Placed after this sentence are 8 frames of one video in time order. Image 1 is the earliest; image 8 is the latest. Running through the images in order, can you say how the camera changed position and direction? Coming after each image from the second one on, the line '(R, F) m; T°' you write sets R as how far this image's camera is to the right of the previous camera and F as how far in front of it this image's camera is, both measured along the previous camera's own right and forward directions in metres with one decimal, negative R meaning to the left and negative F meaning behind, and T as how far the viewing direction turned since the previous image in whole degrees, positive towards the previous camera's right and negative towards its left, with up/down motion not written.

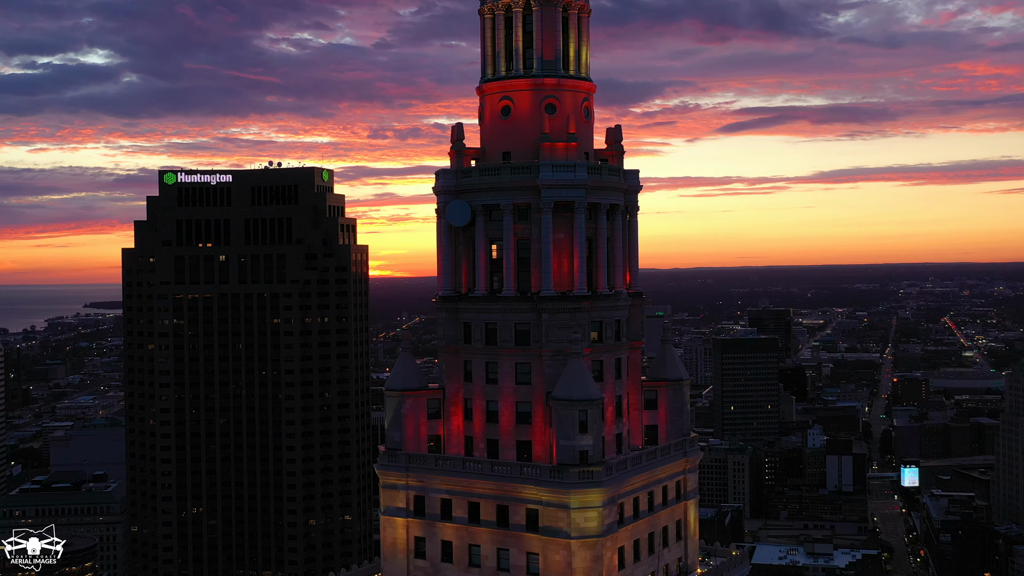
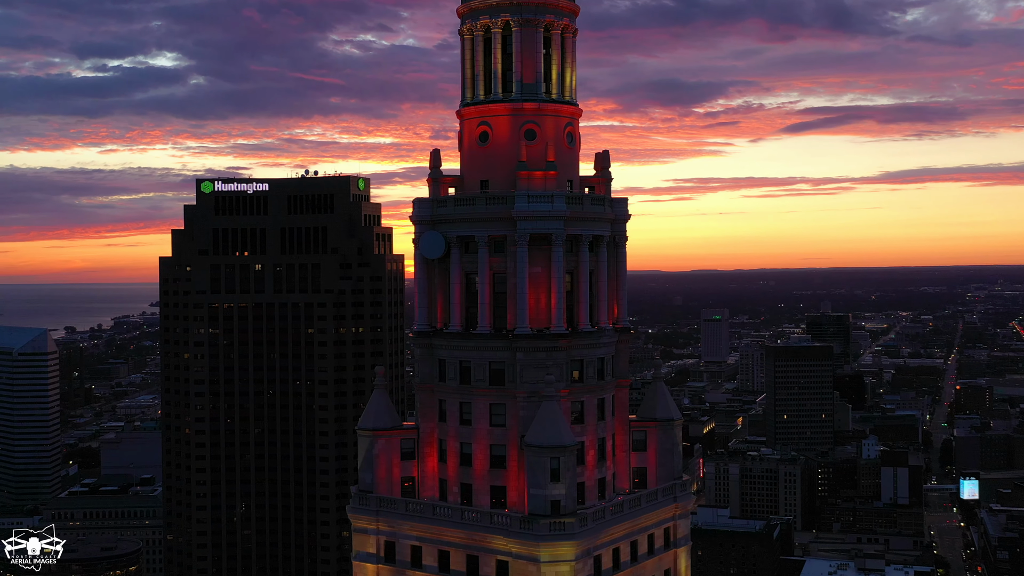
(+2.1, +1.6) m; -3°
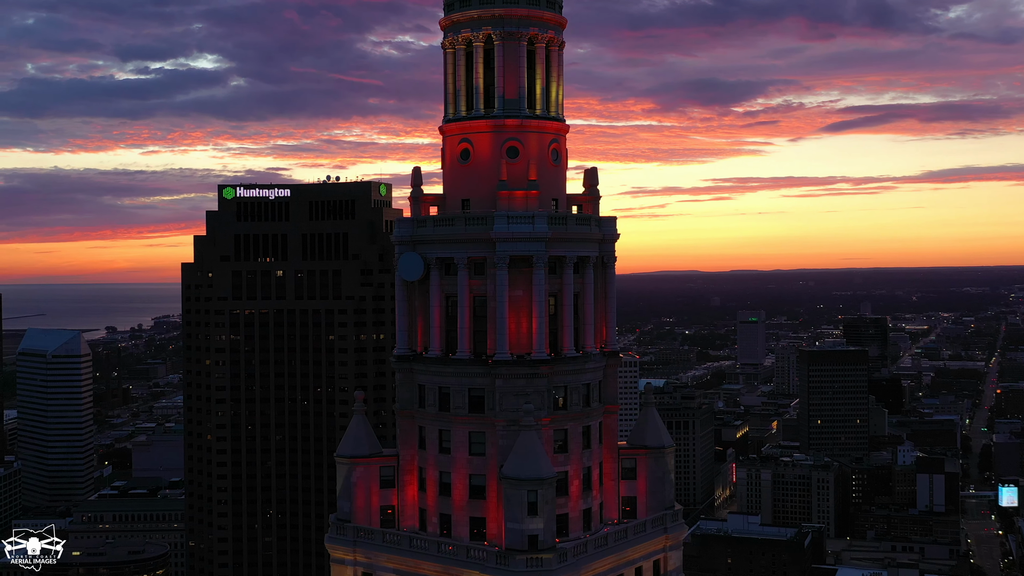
(+1.3, +1.0) m; -2°
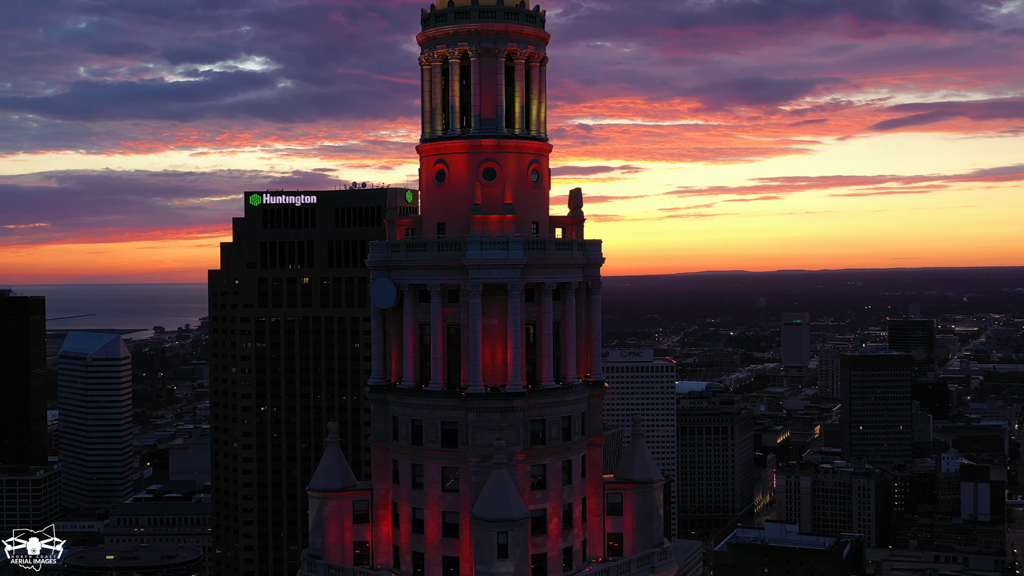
(+1.6, +1.3) m; -2°
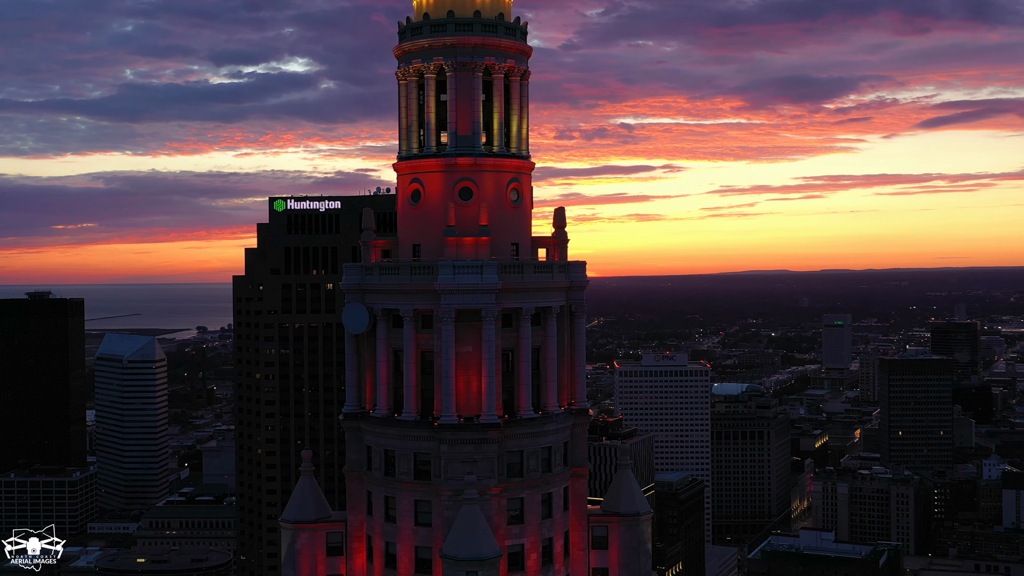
(+1.4, +1.2) m; -2°
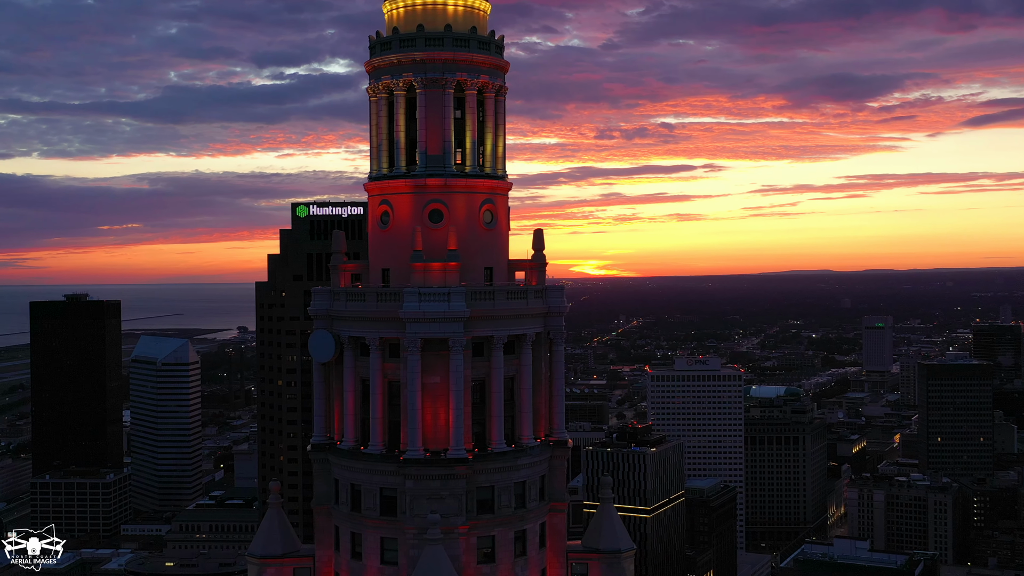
(+1.4, +1.2) m; -2°
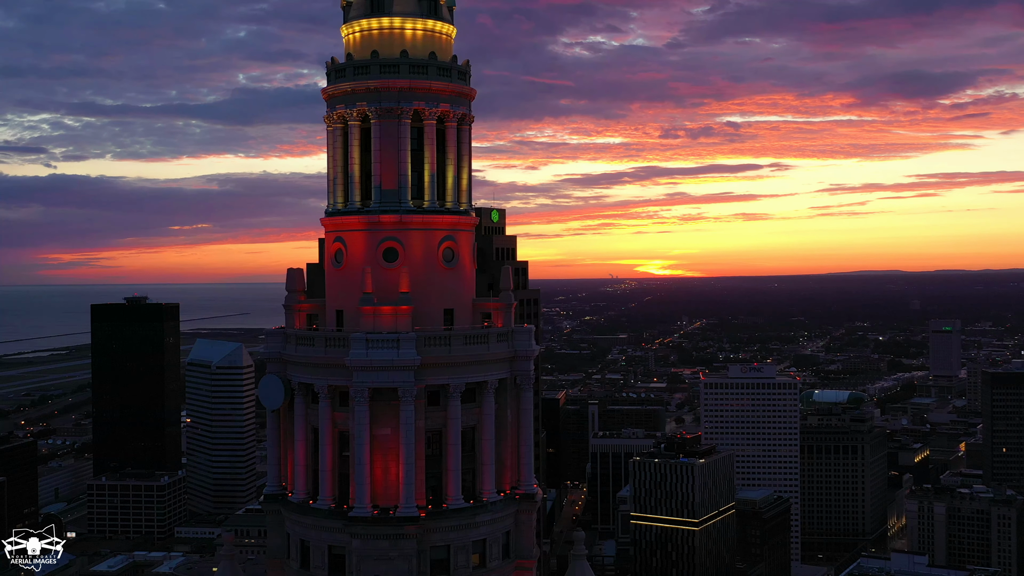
(+2.0, +1.7) m; -3°
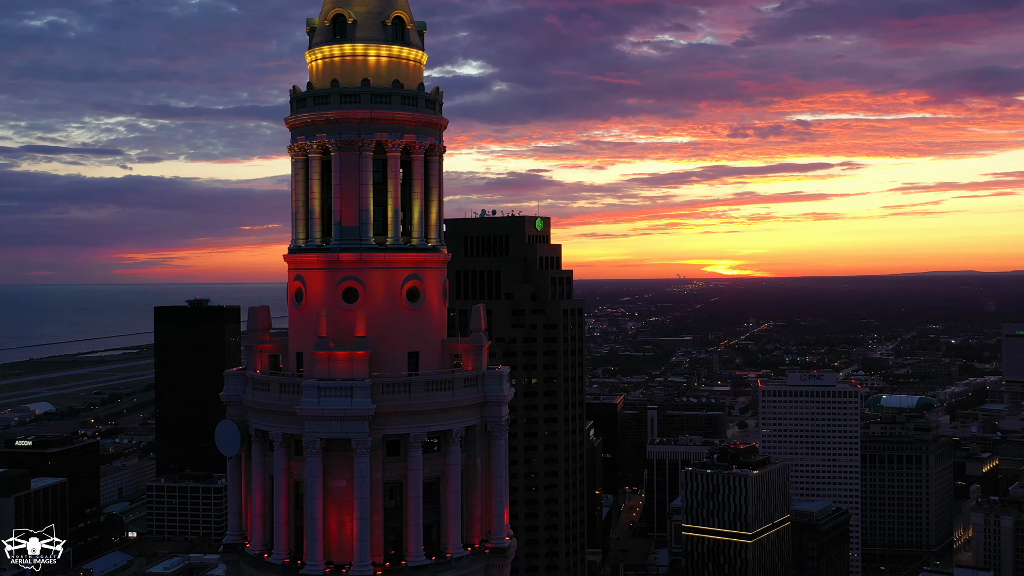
(+1.8, +1.4) m; -3°
